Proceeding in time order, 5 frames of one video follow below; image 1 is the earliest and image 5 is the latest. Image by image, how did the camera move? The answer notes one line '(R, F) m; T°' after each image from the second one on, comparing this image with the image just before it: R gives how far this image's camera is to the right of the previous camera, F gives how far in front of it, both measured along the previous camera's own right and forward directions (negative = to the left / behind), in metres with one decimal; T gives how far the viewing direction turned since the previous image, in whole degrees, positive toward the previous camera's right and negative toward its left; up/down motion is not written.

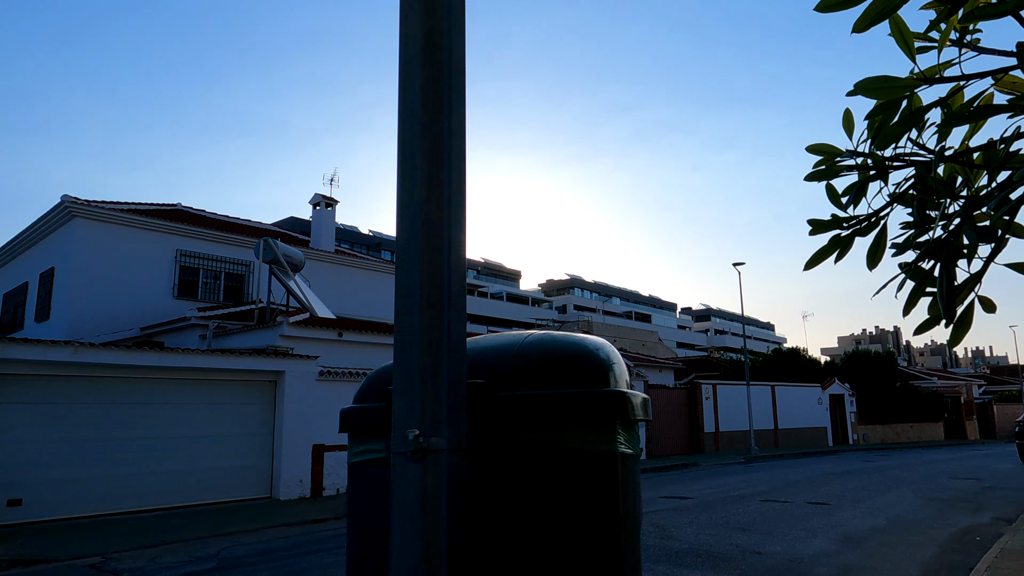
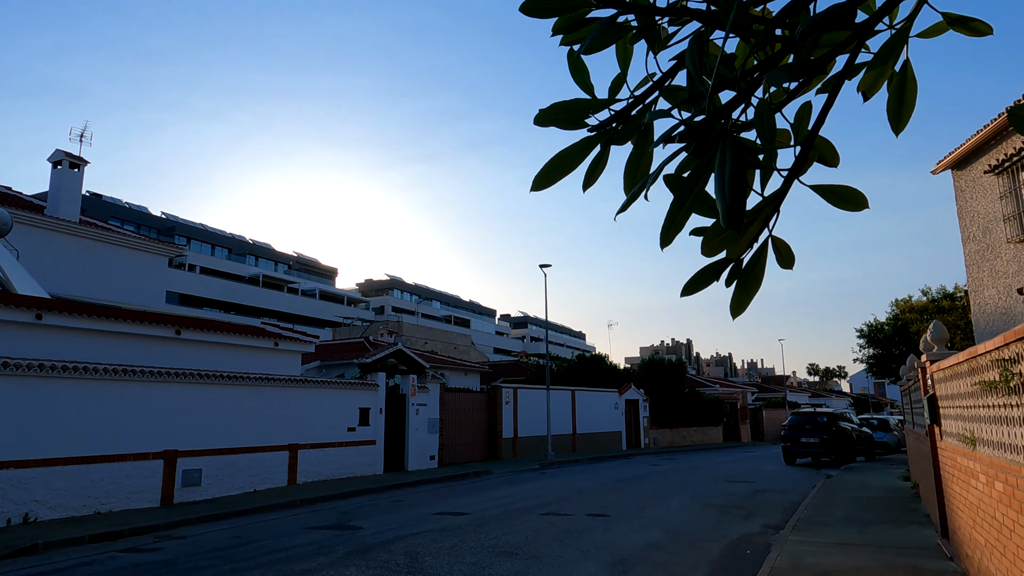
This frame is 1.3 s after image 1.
(+1.1, +1.7) m; +15°
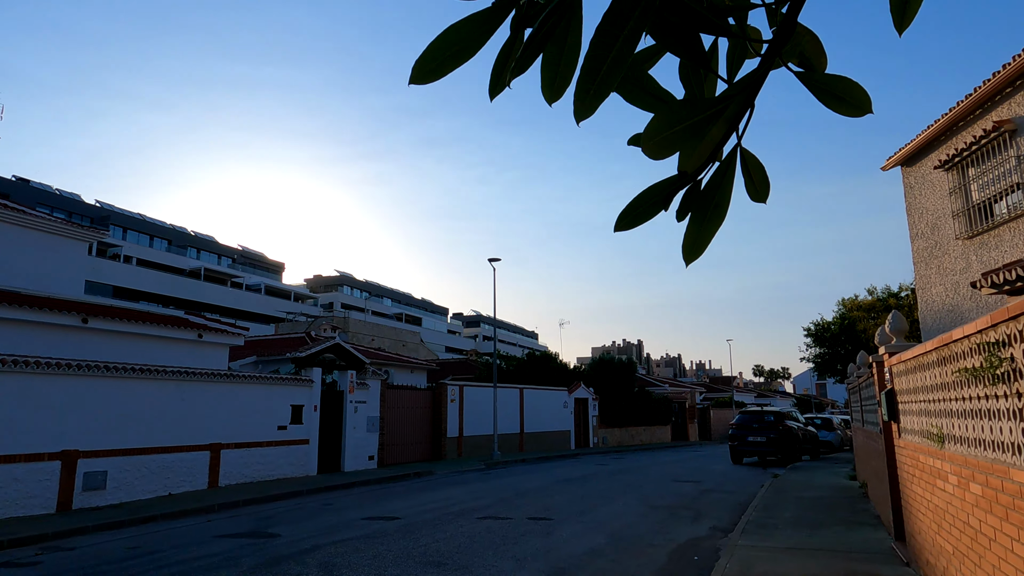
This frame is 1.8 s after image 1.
(+0.2, +0.8) m; +4°
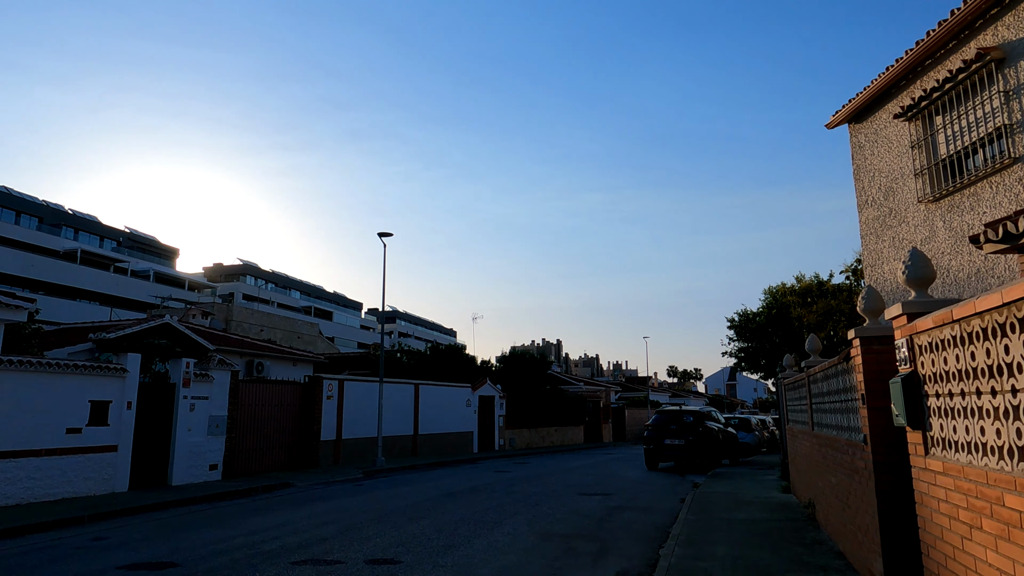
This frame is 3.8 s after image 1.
(+1.0, +3.1) m; +7°
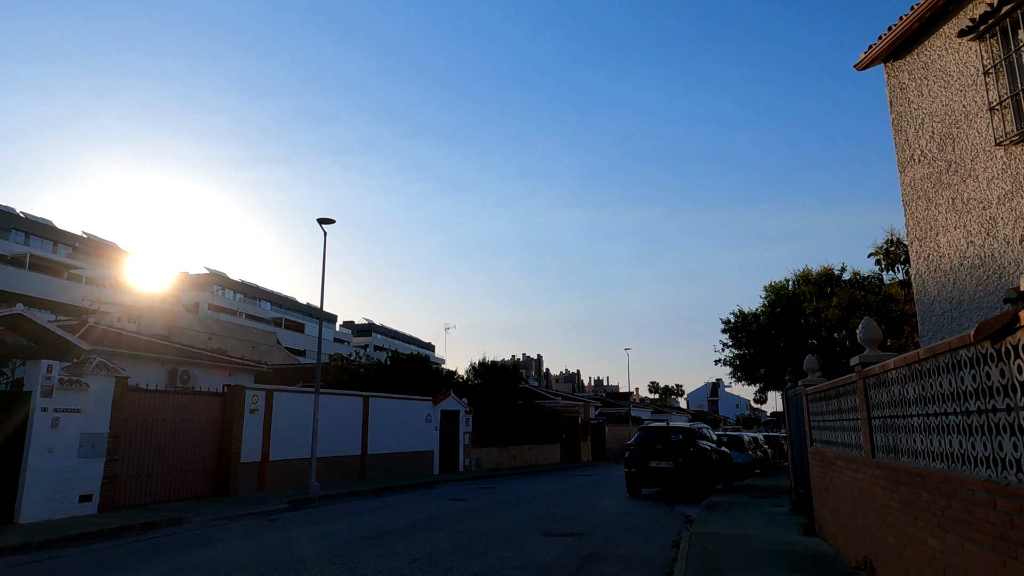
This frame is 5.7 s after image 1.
(+0.6, +3.0) m; +2°
